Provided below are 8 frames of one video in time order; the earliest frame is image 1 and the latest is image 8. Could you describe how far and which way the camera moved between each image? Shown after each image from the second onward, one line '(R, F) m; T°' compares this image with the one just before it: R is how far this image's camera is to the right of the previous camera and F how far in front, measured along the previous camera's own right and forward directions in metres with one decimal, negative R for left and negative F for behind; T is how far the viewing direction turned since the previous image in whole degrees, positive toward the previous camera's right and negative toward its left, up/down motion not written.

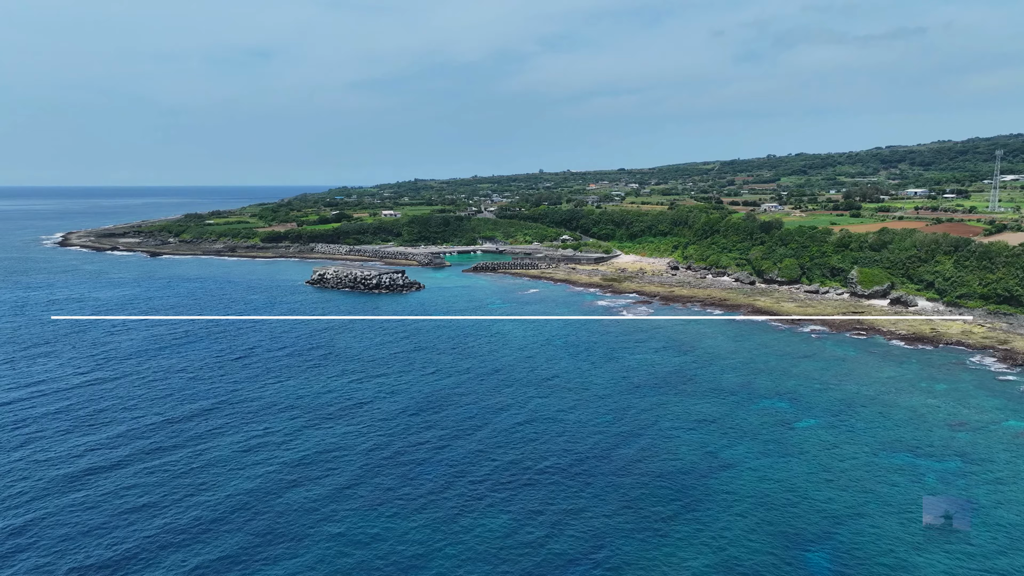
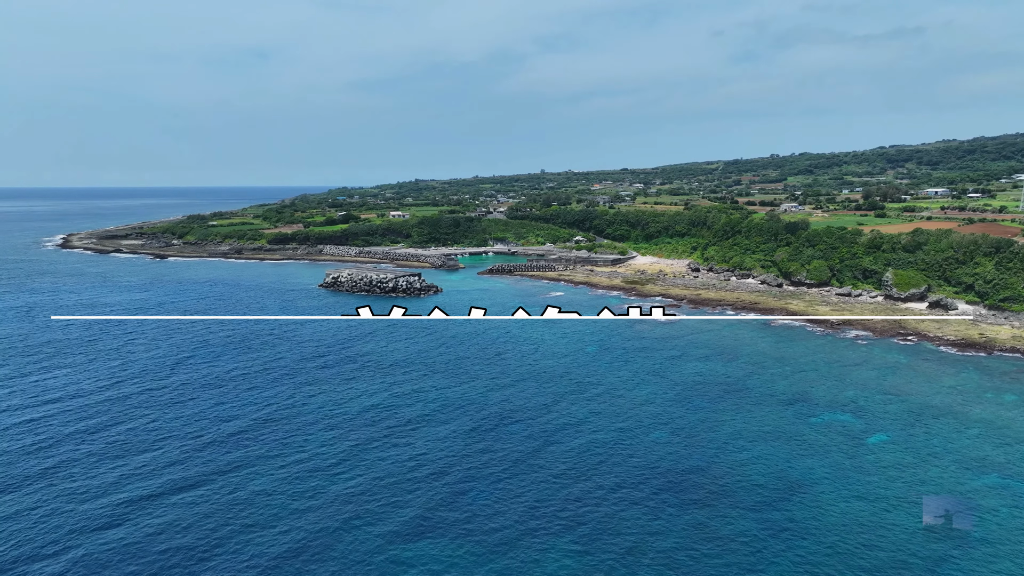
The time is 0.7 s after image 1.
(-3.0, +2.5) m; 0°
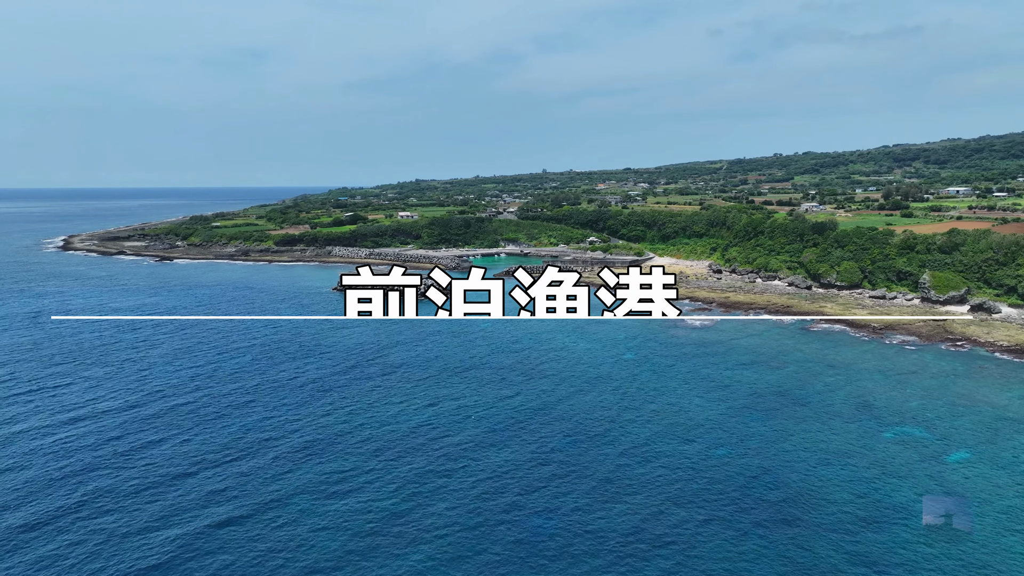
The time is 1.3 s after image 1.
(-3.0, +2.6) m; 0°
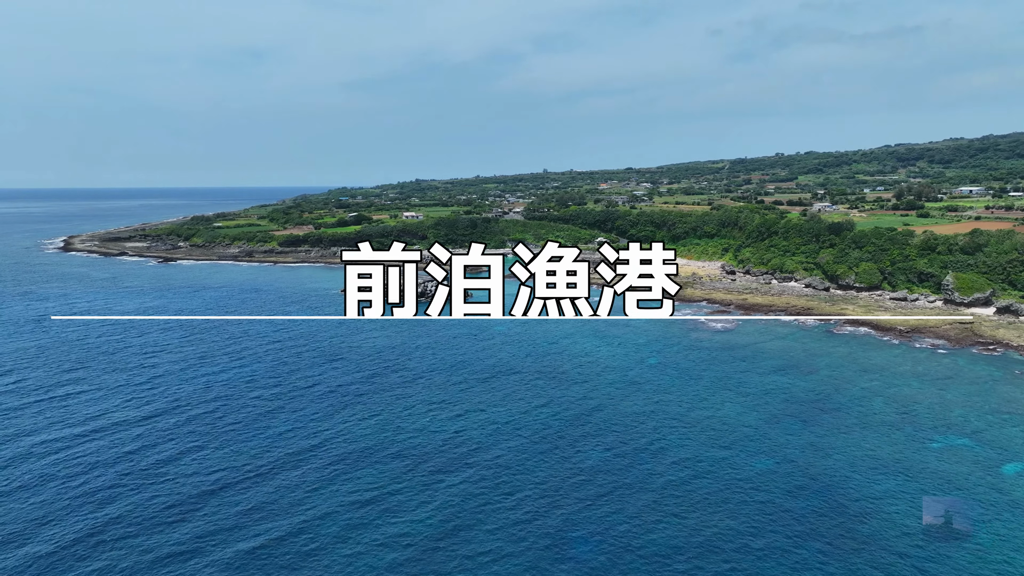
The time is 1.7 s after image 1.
(-1.8, +1.6) m; 0°
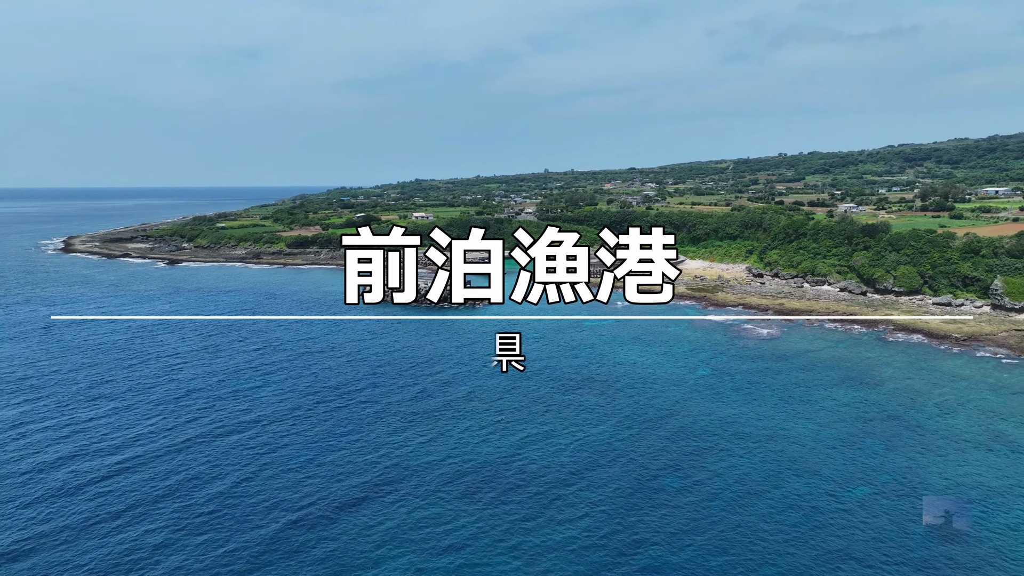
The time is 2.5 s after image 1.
(-3.6, +3.1) m; 0°
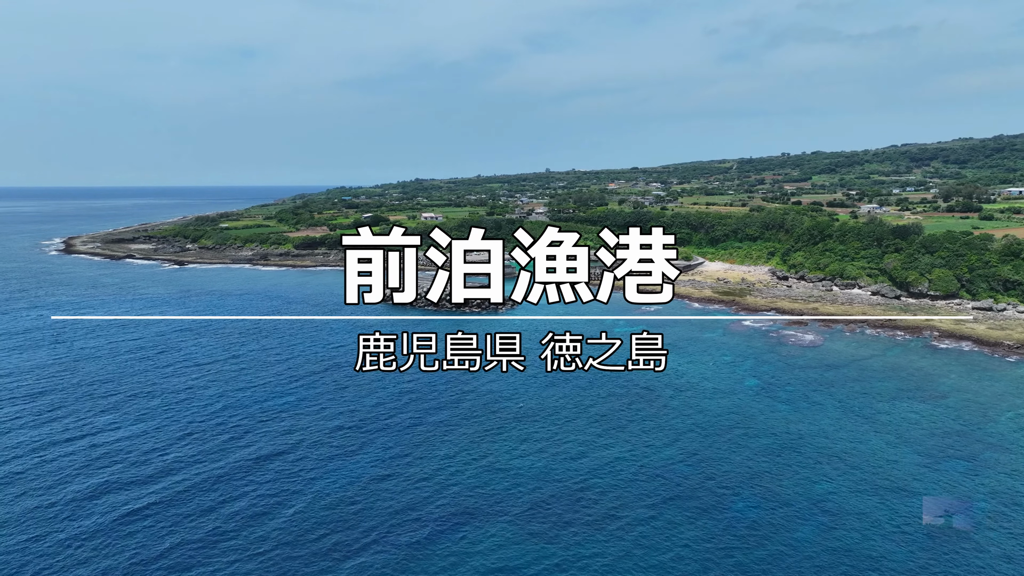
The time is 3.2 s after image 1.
(-3.1, +2.6) m; 0°
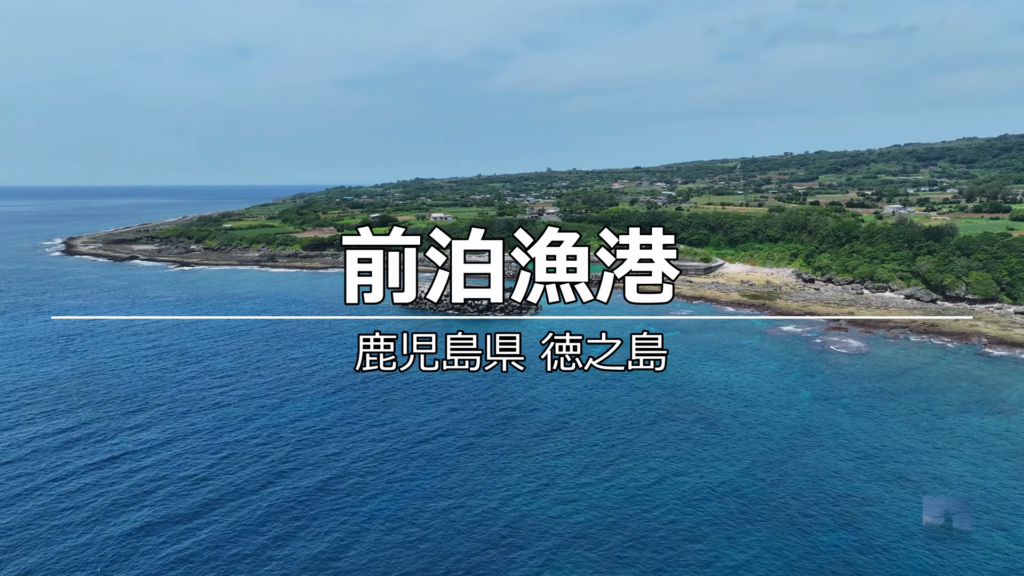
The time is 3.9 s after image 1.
(-3.0, +2.6) m; 0°
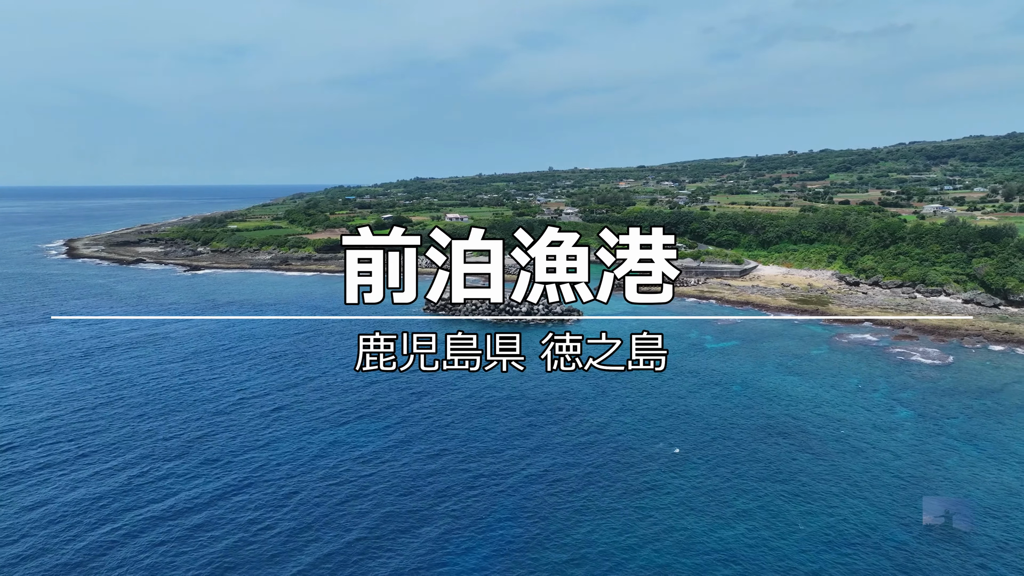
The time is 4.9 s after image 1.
(-4.9, +4.2) m; 0°
